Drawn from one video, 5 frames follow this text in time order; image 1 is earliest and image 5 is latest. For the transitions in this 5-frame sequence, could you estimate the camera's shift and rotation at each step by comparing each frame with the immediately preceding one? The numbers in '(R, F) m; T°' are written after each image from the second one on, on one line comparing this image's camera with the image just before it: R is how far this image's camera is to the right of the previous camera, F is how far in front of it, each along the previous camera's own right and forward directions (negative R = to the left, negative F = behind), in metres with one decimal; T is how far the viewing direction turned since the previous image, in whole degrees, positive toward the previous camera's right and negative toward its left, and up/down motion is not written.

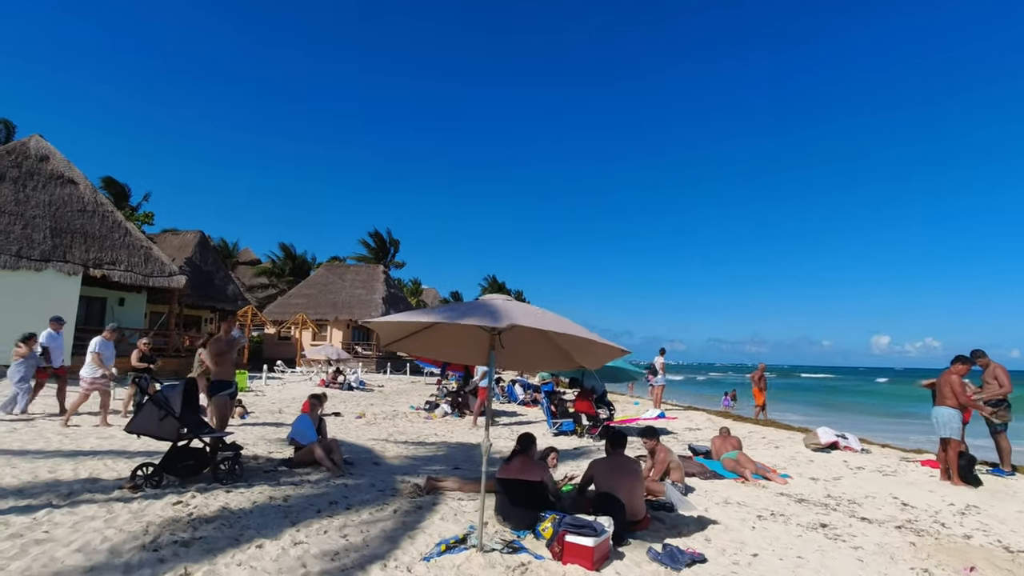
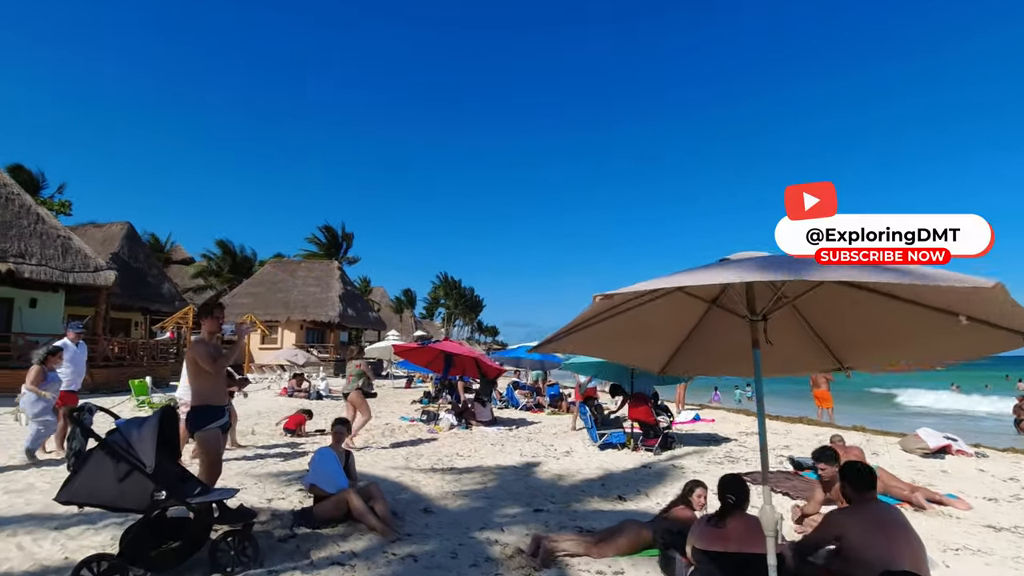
(-1.7, +2.2) m; +6°
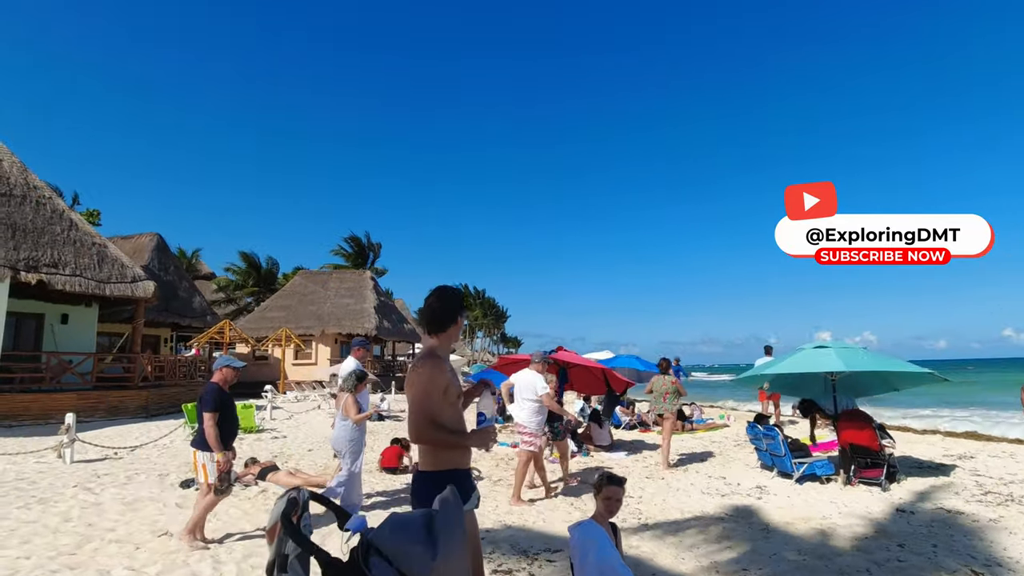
(-2.3, +2.1) m; -1°
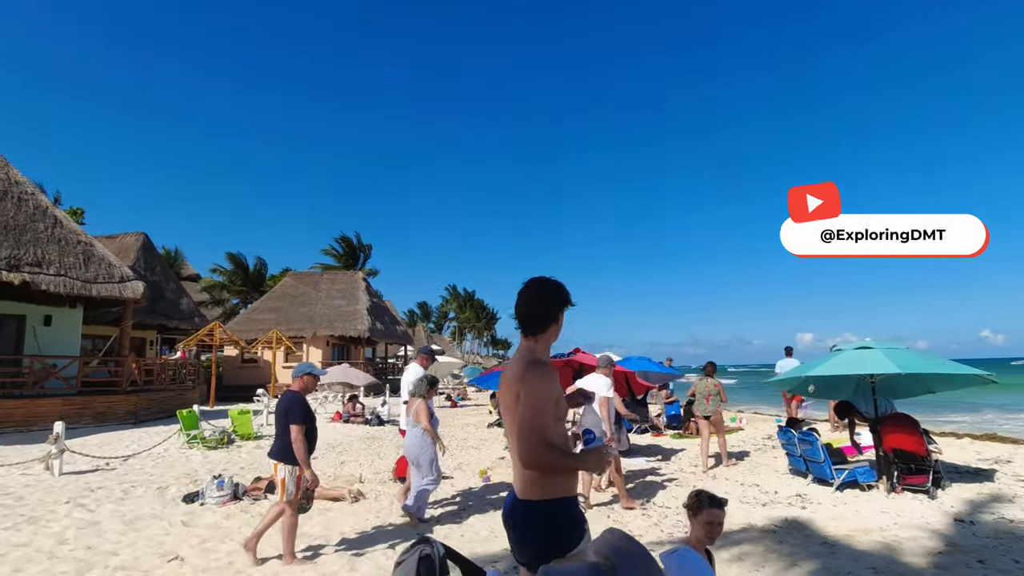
(-0.5, +0.5) m; +1°
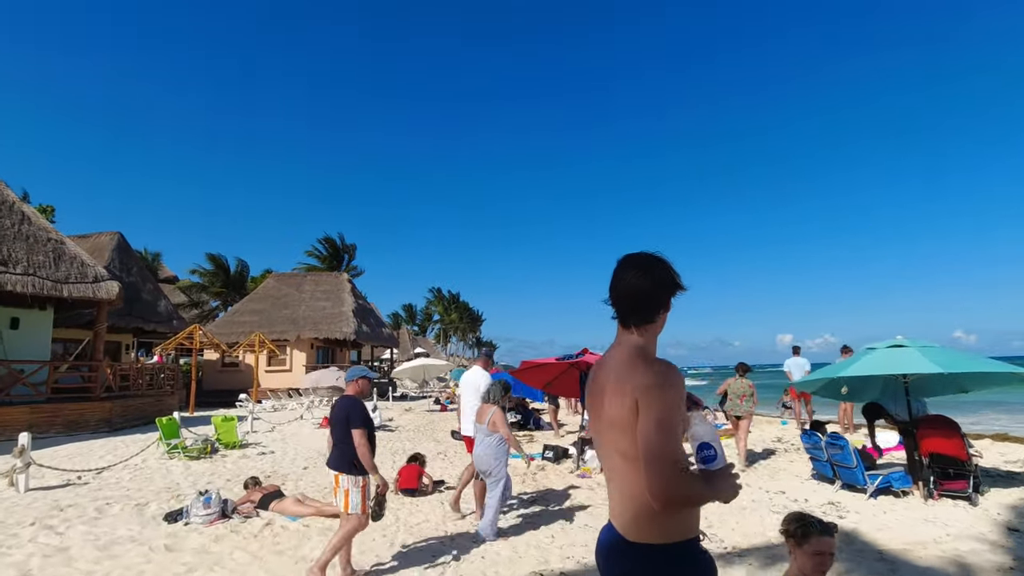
(-0.4, +0.6) m; +2°
